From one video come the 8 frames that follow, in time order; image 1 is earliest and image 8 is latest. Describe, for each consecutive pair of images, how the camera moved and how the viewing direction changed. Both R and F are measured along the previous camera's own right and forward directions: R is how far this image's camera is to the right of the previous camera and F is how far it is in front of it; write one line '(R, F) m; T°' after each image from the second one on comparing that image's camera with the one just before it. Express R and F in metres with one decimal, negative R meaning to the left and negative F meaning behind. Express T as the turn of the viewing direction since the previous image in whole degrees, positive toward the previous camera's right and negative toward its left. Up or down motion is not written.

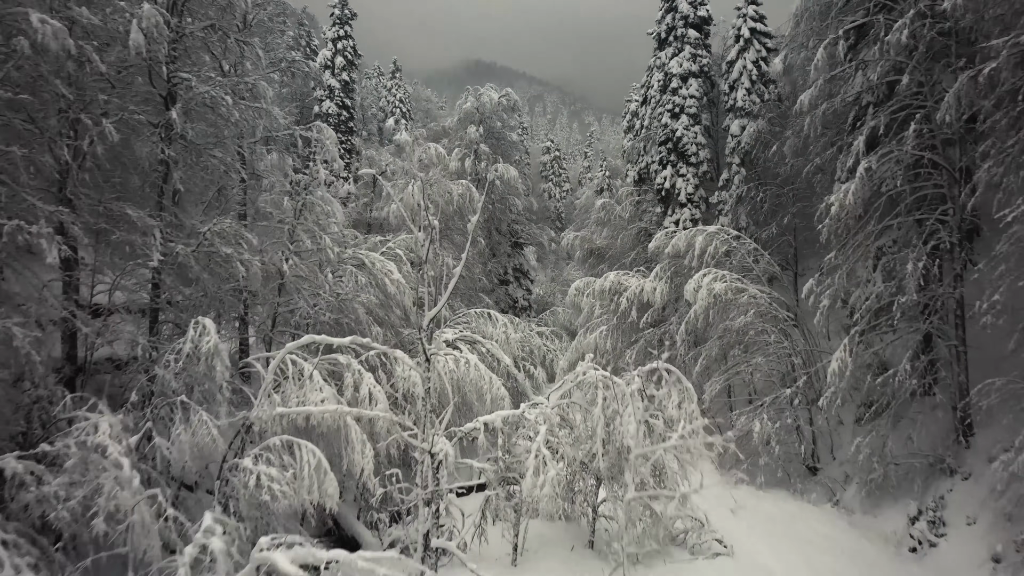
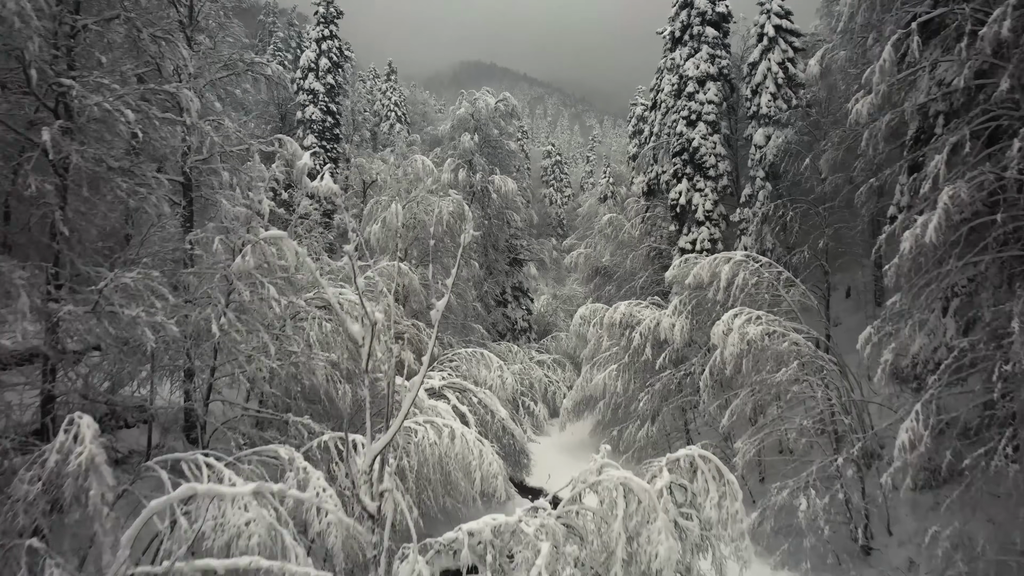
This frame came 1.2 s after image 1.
(+0.1, +1.7) m; 0°
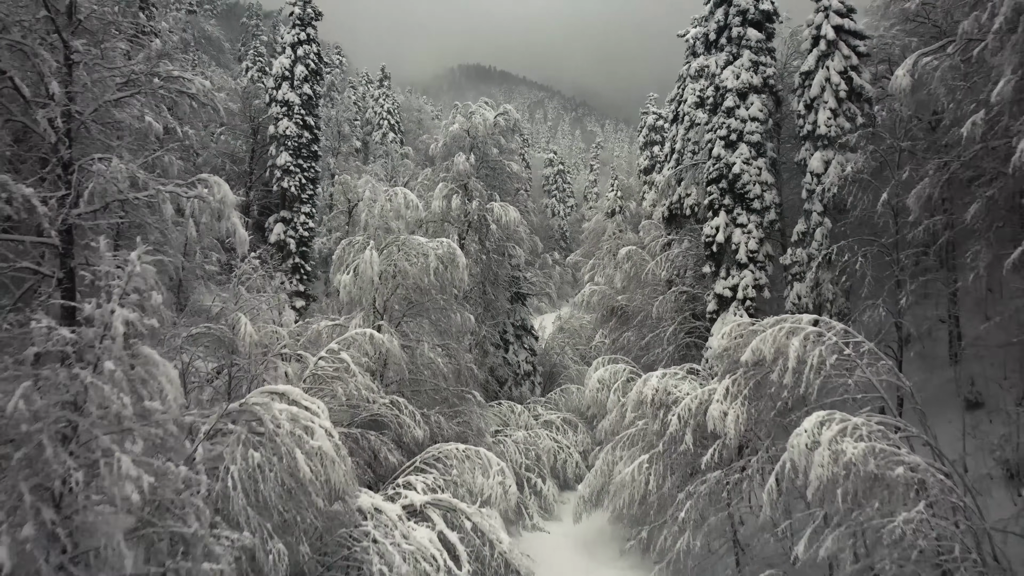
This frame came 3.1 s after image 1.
(-0.1, +2.6) m; 0°
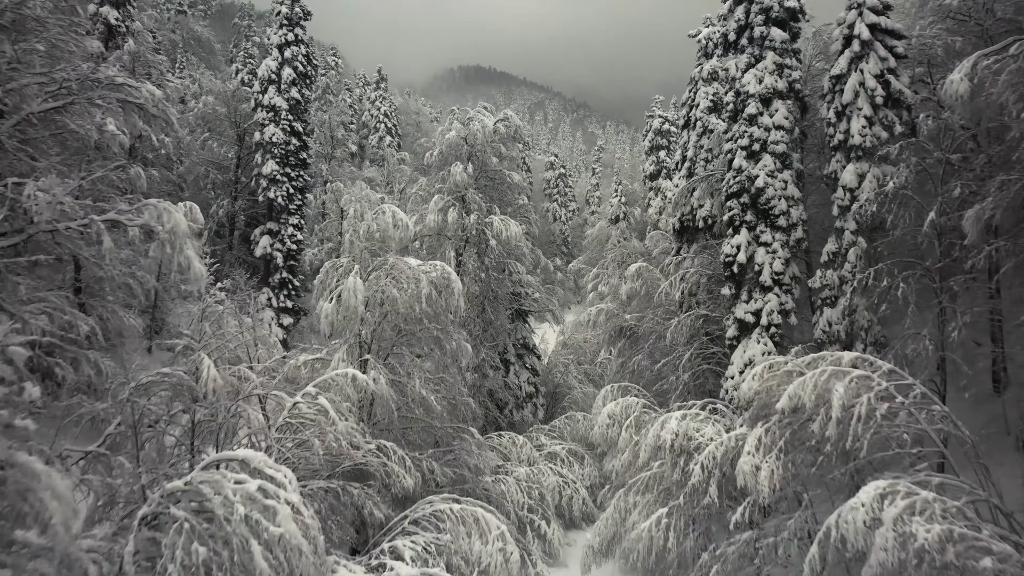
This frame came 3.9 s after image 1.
(0.0, +1.1) m; 0°
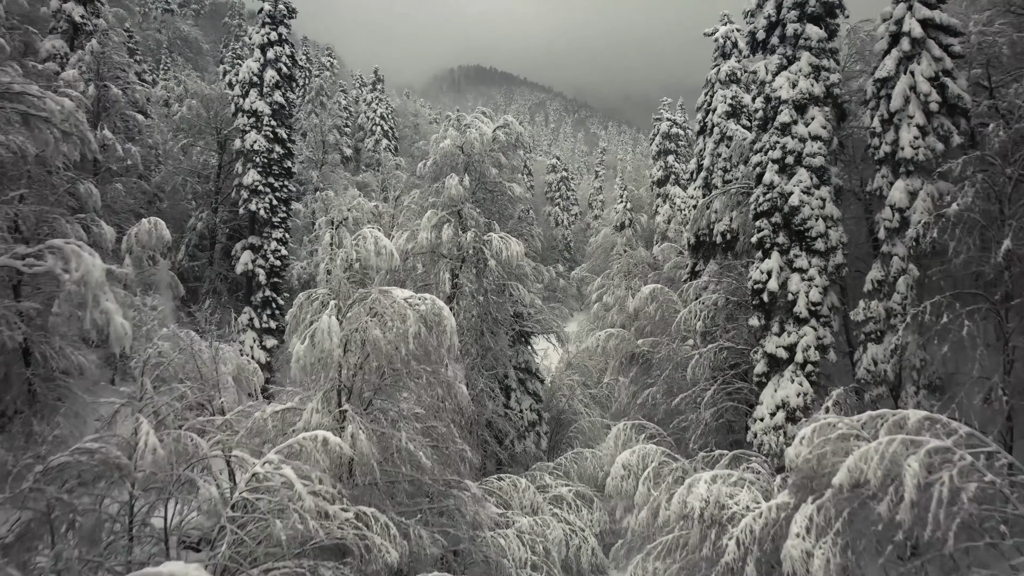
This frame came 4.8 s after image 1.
(0.0, +1.3) m; 0°
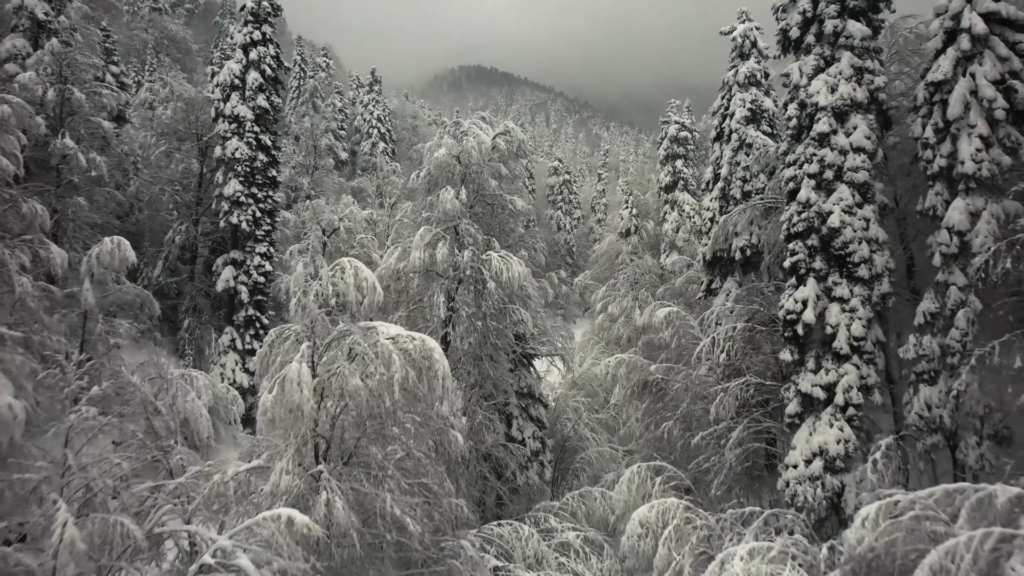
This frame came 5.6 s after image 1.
(0.0, +1.2) m; 0°
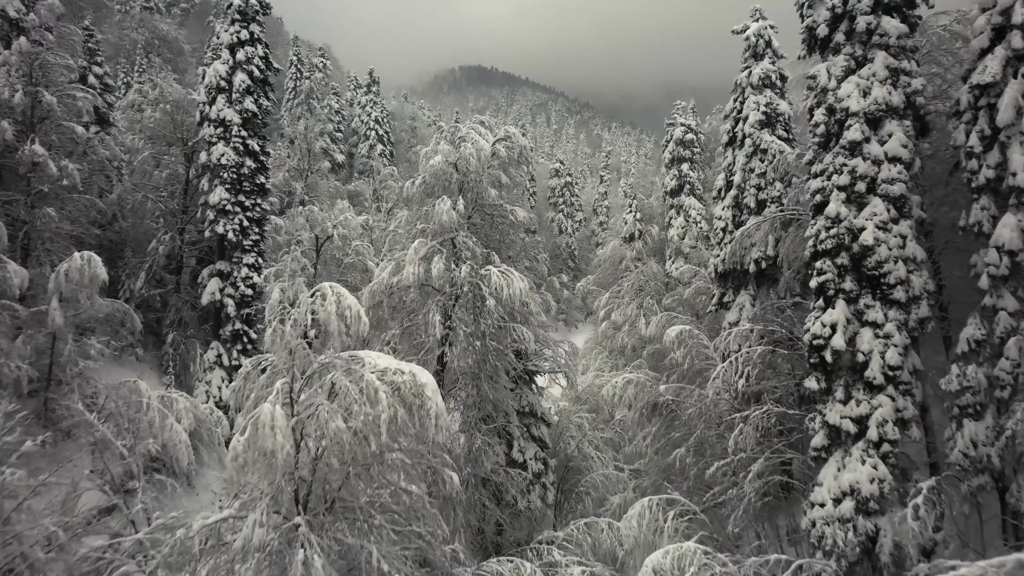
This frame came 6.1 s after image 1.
(0.0, +0.8) m; 0°
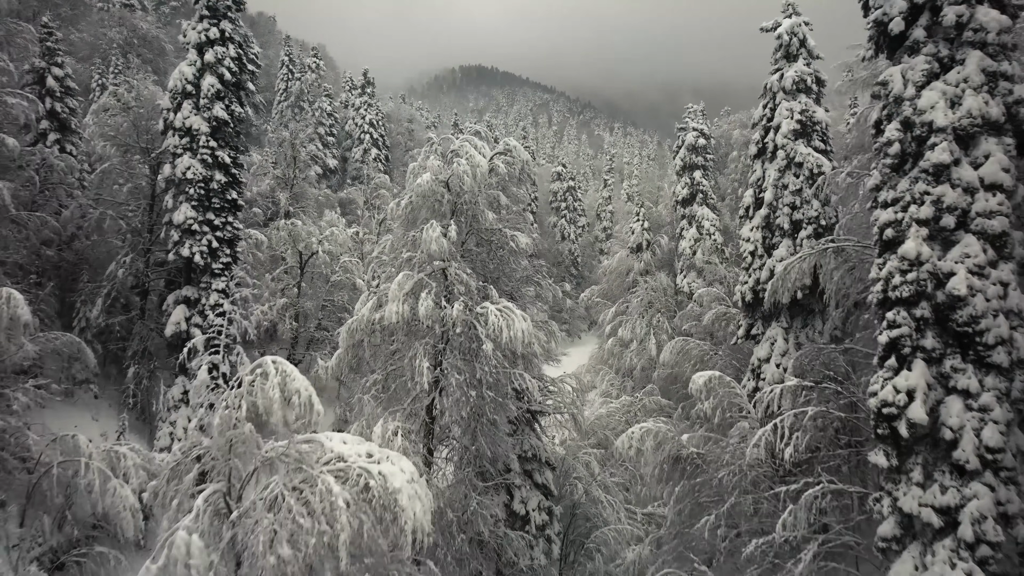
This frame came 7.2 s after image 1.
(0.0, +1.6) m; 0°
